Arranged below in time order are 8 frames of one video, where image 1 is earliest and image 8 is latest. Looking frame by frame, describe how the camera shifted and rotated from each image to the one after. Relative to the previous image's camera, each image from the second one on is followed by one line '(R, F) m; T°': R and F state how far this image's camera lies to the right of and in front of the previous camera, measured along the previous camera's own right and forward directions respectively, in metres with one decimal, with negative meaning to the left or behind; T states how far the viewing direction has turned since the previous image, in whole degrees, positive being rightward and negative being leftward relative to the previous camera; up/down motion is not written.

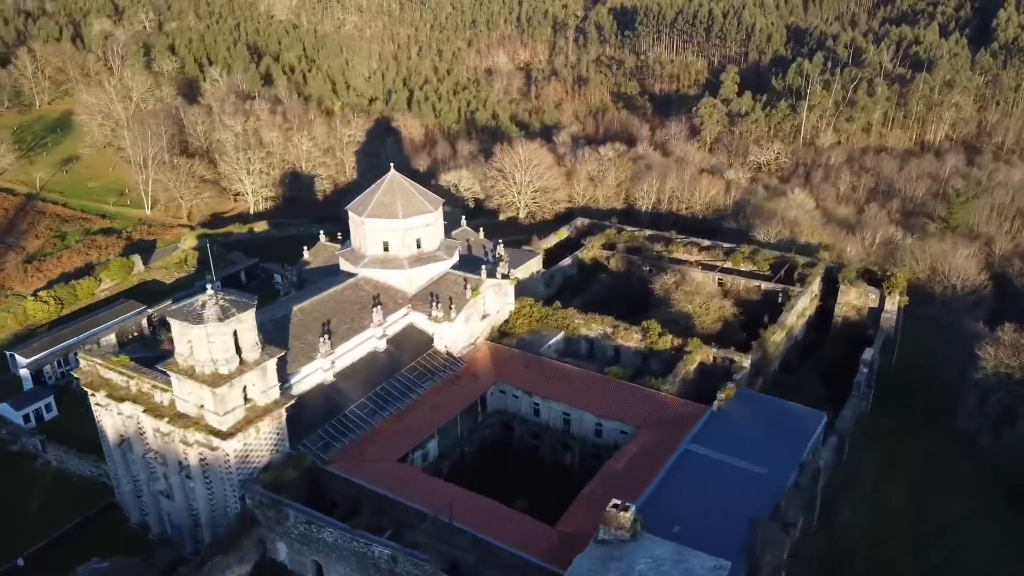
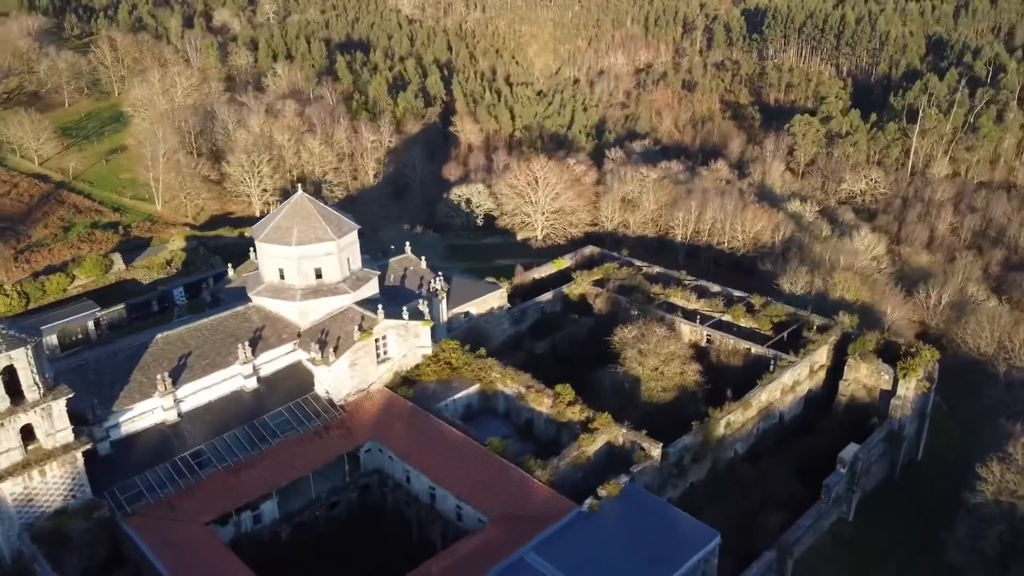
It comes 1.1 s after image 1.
(+12.6, +6.7) m; -12°
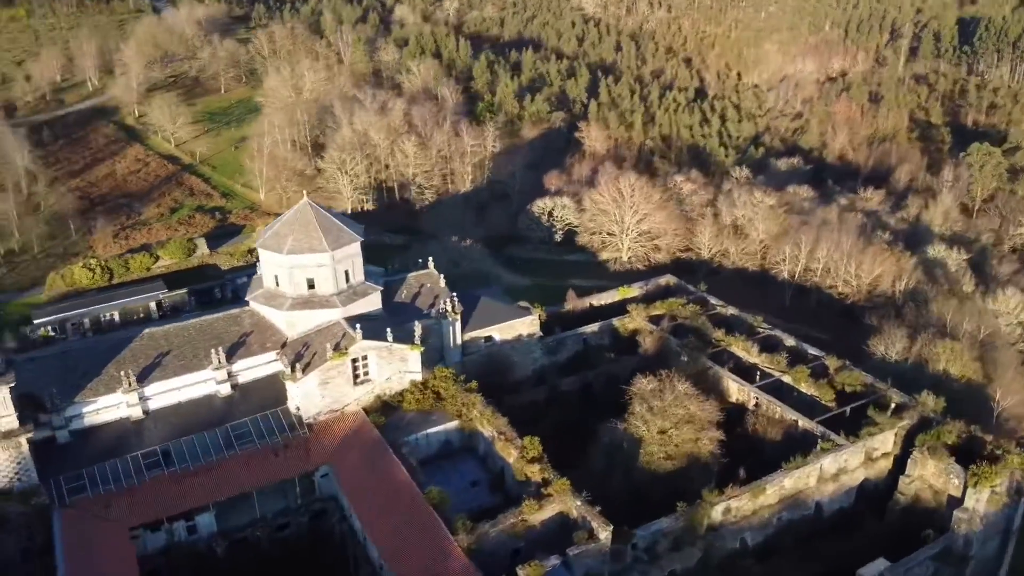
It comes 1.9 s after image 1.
(+9.4, +4.8) m; -14°
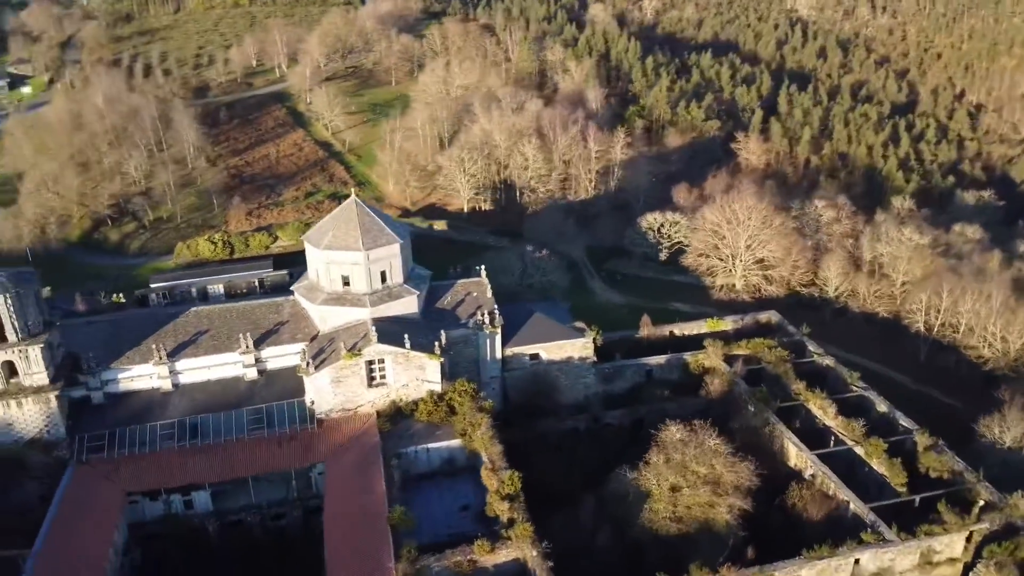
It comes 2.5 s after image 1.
(+8.4, +3.3) m; -15°
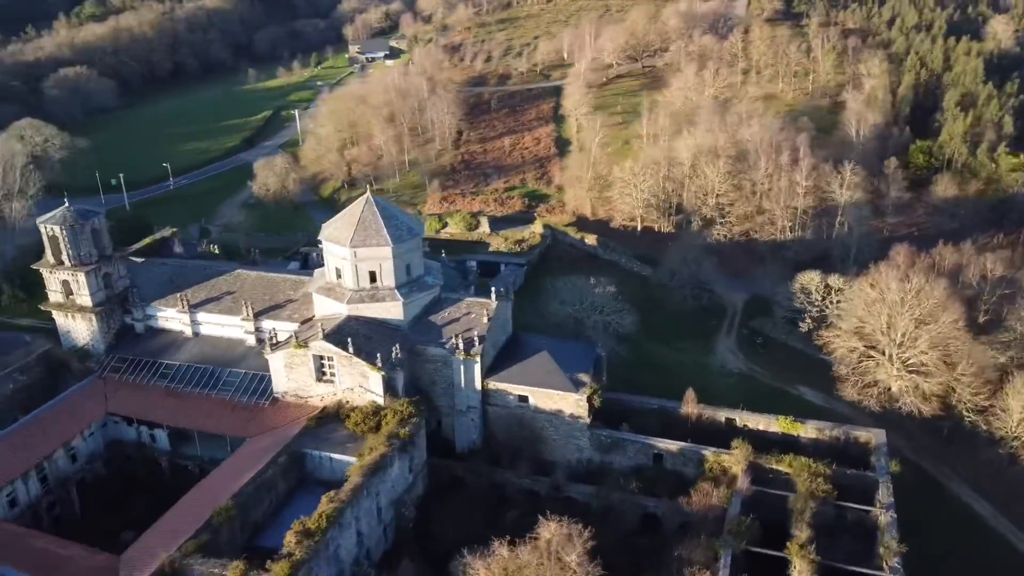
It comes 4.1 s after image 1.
(+18.9, +9.0) m; -29°
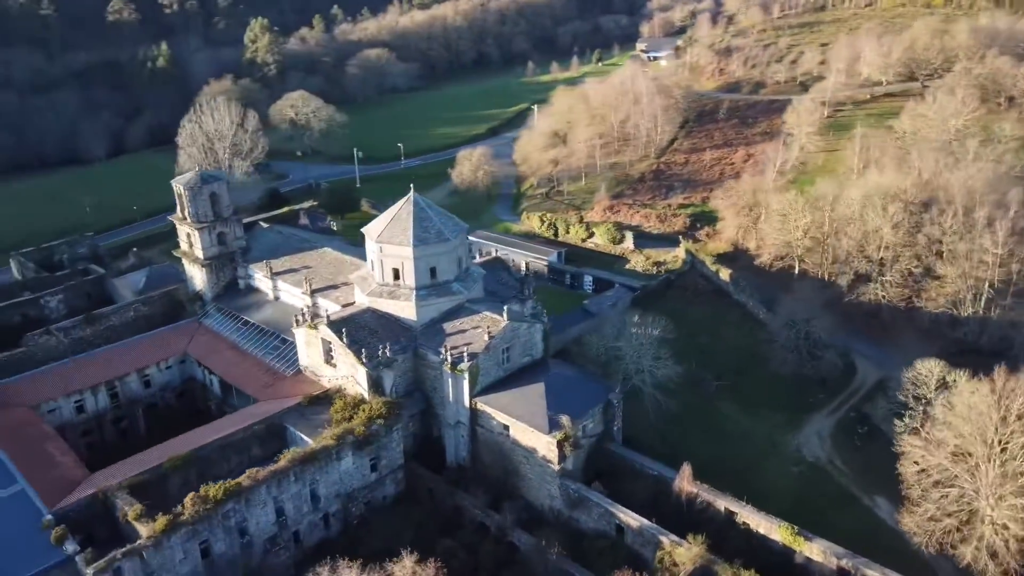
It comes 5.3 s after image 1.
(+14.6, +5.1) m; -23°
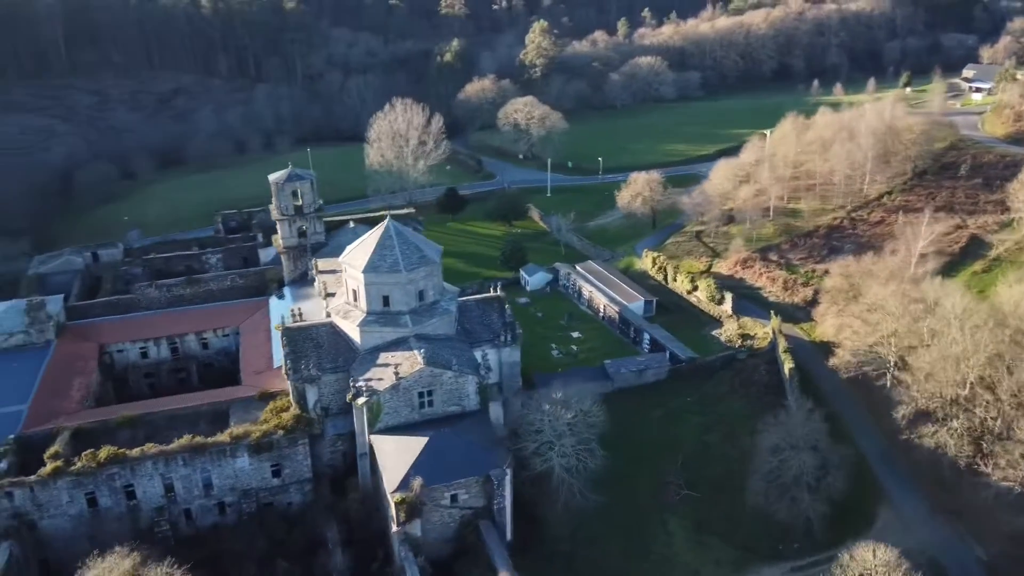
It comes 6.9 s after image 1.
(+19.1, +6.6) m; -26°
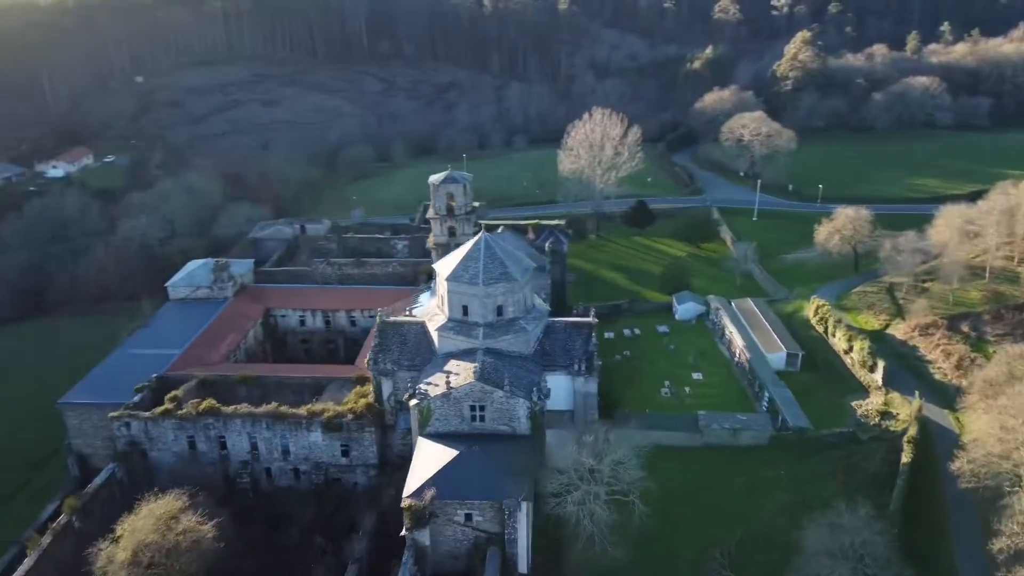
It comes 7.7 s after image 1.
(+9.9, +2.4) m; -20°
